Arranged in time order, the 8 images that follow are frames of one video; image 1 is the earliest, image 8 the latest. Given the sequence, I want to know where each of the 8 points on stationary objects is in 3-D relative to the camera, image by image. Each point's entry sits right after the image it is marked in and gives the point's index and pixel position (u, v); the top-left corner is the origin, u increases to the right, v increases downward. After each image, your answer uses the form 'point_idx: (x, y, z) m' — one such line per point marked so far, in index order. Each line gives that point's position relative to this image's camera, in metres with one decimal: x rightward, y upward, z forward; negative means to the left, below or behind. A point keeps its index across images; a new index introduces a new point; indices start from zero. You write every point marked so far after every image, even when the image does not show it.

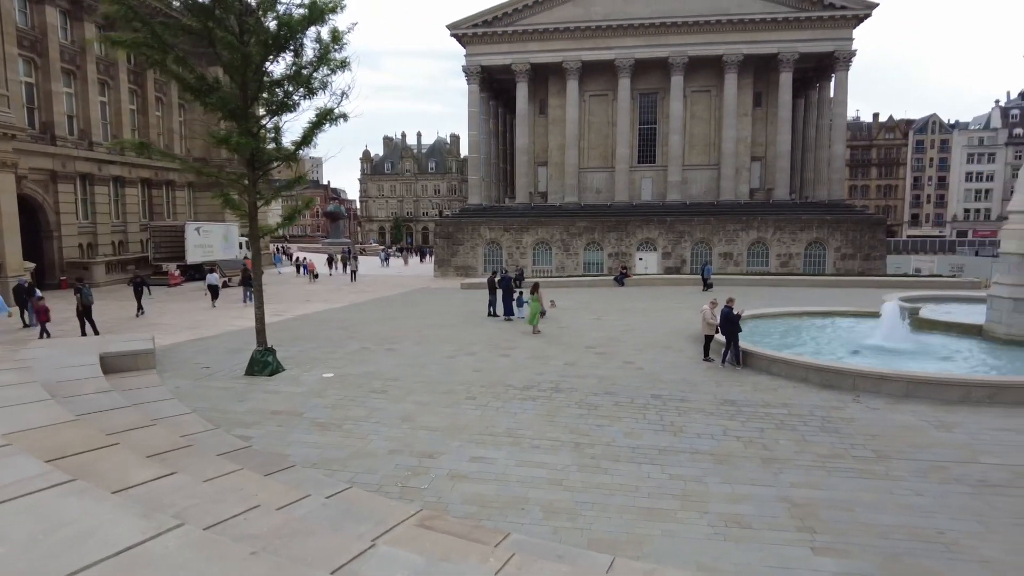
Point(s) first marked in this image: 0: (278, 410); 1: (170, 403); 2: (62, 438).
0: (-3.5, -1.9, +9.9) m
1: (-4.9, -1.7, +9.4) m
2: (-4.0, -1.4, +5.9) m
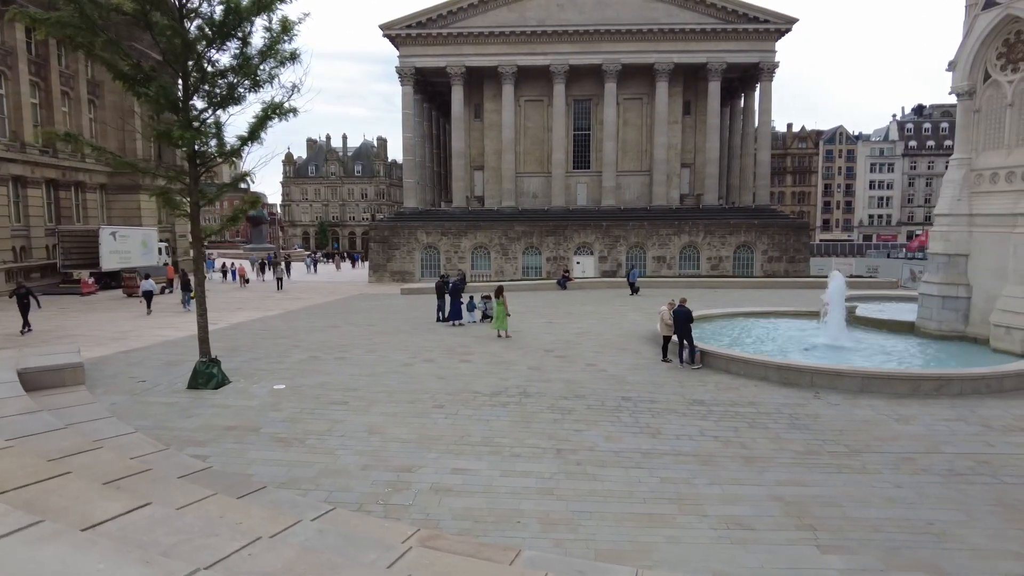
0: (-3.9, -1.9, +9.1) m
1: (-5.2, -1.8, +8.5) m
2: (-3.9, -1.4, +5.0) m
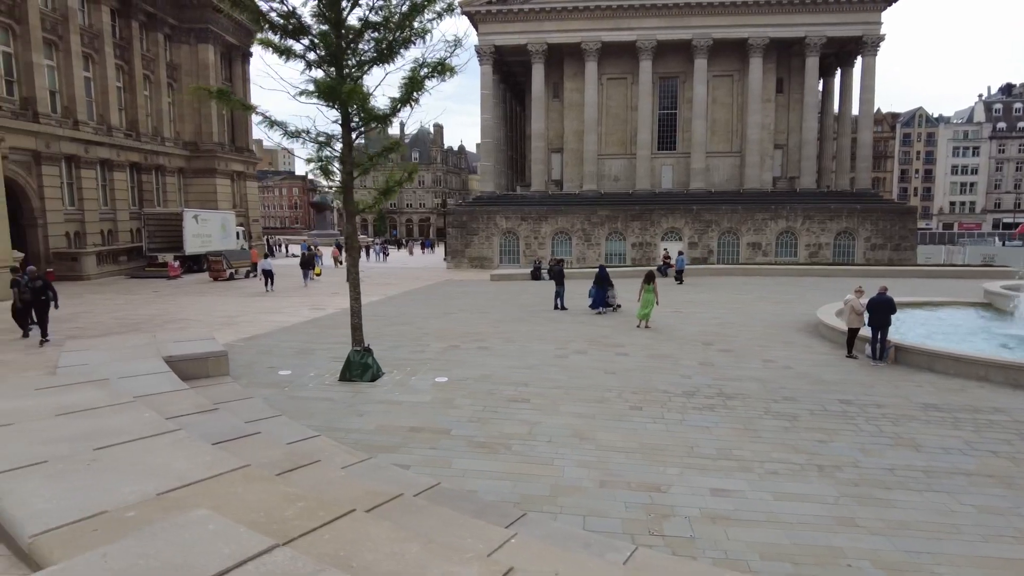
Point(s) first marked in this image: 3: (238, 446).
0: (-1.2, -1.7, +7.9) m
1: (-2.5, -1.5, +7.3) m
2: (-1.4, -1.2, +3.8) m
3: (-2.3, -1.4, +5.6) m
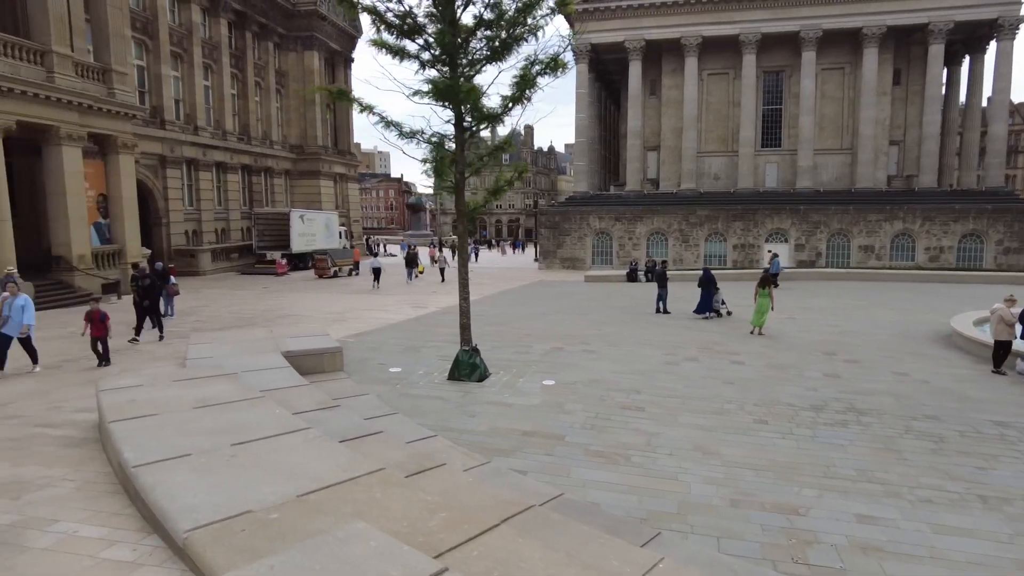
0: (+0.2, -1.7, +7.7) m
1: (-1.2, -1.5, +7.3) m
2: (-0.6, -1.2, +3.7) m
3: (-1.3, -1.4, +5.6) m
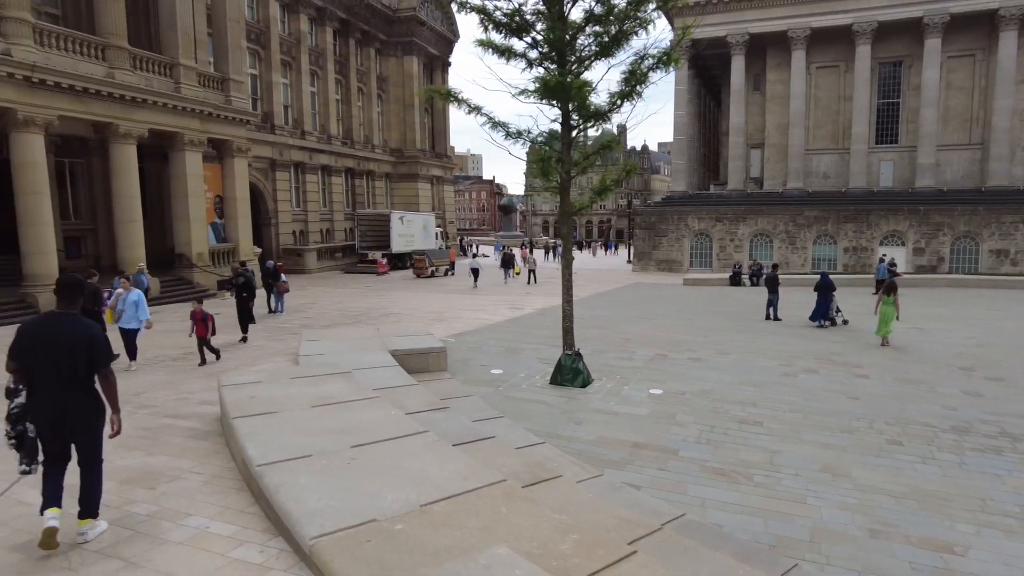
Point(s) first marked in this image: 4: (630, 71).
0: (+1.4, -1.8, +7.4) m
1: (0.0, -1.6, +7.2) m
2: (+0.1, -1.3, +3.5) m
3: (-0.3, -1.4, +5.5) m
4: (+1.9, +3.4, +10.4) m
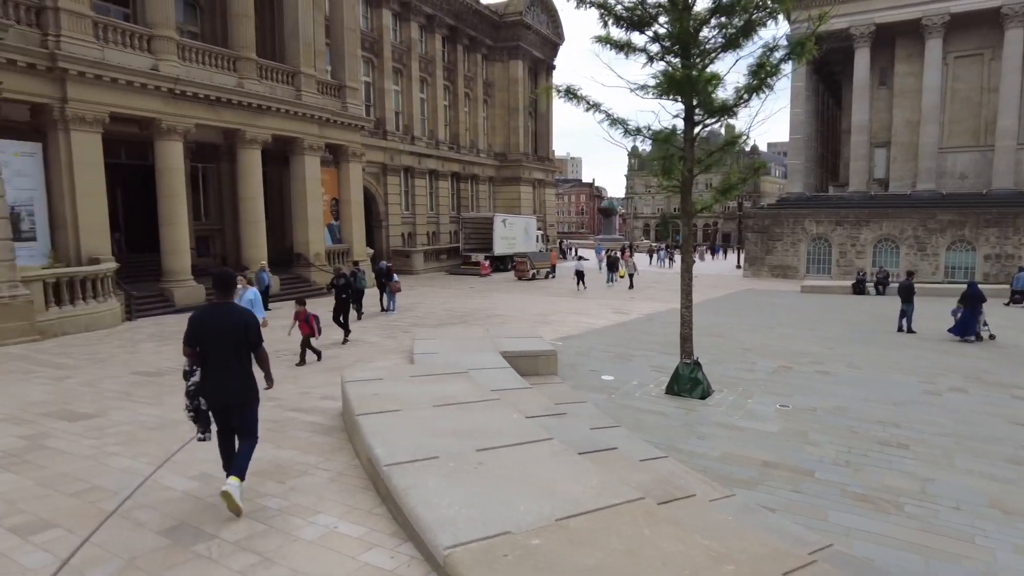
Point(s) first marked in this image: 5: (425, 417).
0: (+2.7, -1.8, +6.8) m
1: (+1.2, -1.6, +6.8) m
2: (+0.8, -1.3, +3.2) m
3: (+0.7, -1.4, +5.2) m
4: (+3.7, +3.4, +9.7) m
5: (-0.7, -1.1, +5.4) m
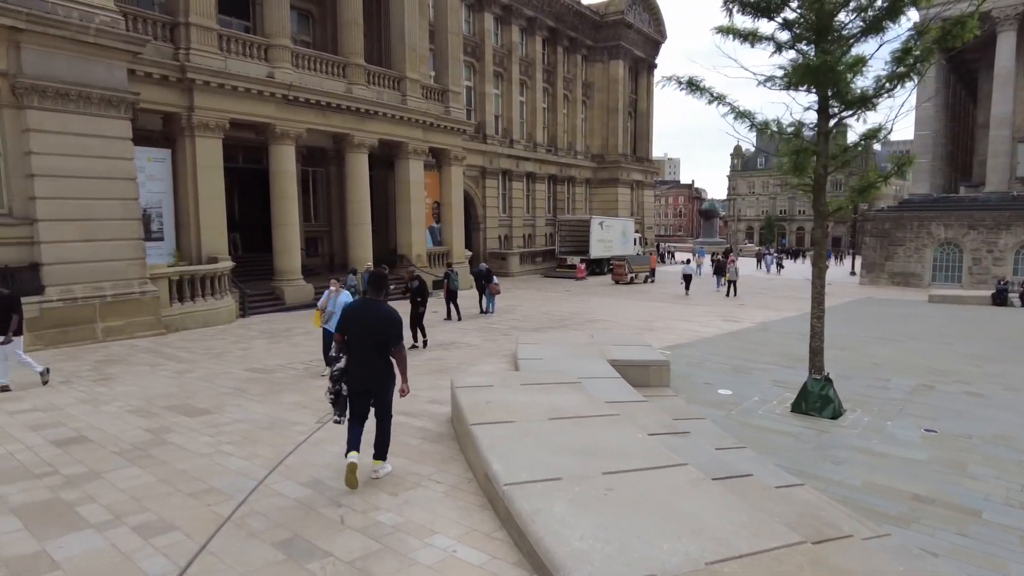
0: (+3.8, -1.9, +6.0) m
1: (+2.3, -1.7, +6.2) m
2: (+1.5, -1.3, +2.6) m
3: (+1.6, -1.5, +4.6) m
4: (+5.2, +3.2, +8.7) m
5: (+0.2, -1.1, +5.0) m
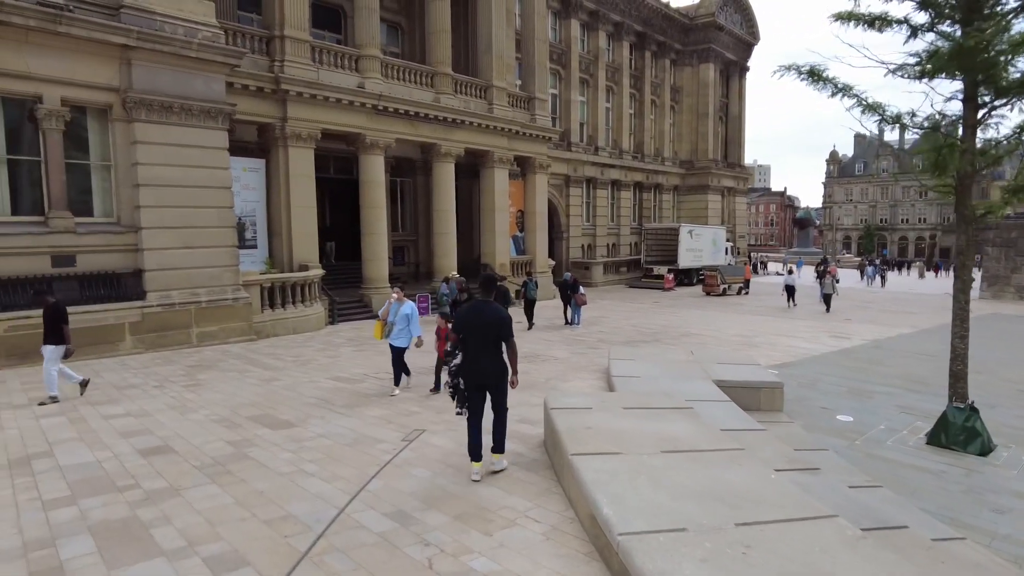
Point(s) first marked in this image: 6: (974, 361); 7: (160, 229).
0: (+4.6, -2.1, +4.8) m
1: (+3.2, -1.8, +5.2) m
2: (+1.9, -1.4, +1.8) m
3: (+2.3, -1.5, +3.7) m
4: (+6.4, +3.0, +7.5) m
5: (+0.9, -1.2, +4.4) m
6: (+8.8, -1.4, +12.4) m
7: (-6.9, +1.1, +12.8) m
